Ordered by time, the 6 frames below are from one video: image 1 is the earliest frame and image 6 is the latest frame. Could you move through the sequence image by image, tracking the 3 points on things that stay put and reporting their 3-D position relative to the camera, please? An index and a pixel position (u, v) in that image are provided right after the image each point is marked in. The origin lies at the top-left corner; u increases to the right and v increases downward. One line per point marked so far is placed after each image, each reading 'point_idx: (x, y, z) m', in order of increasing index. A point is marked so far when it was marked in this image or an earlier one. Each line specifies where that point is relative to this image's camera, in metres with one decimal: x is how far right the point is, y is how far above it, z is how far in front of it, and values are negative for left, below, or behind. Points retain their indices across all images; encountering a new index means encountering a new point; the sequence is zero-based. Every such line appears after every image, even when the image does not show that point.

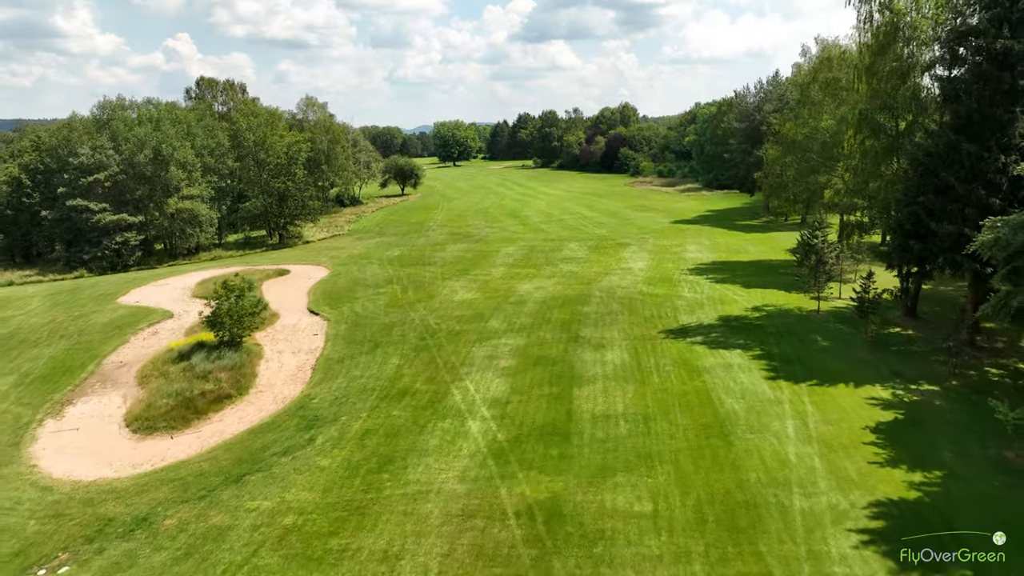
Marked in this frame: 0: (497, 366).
0: (-0.4, -2.1, +19.3) m
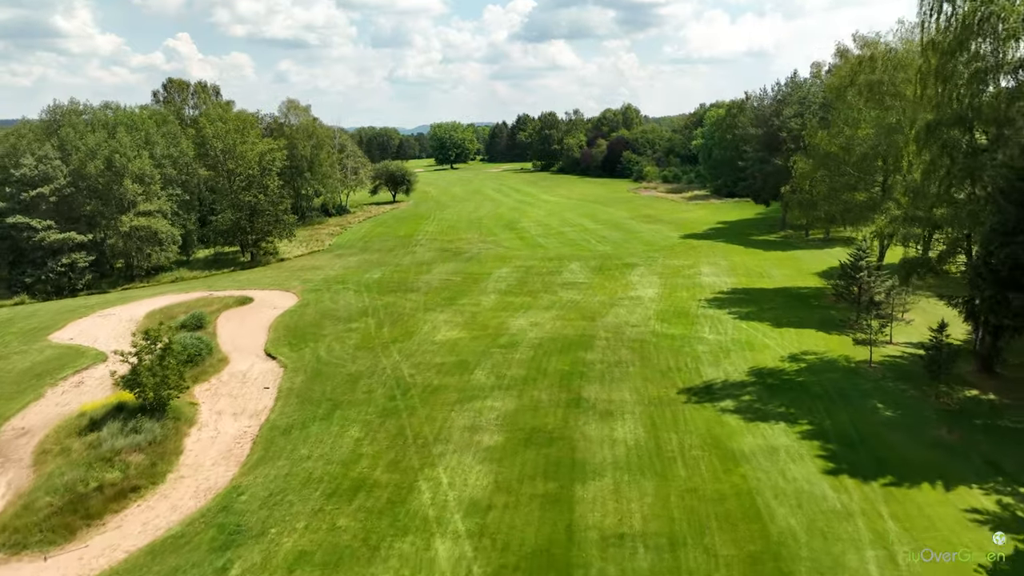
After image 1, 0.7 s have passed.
0: (-0.7, -3.4, +15.4) m
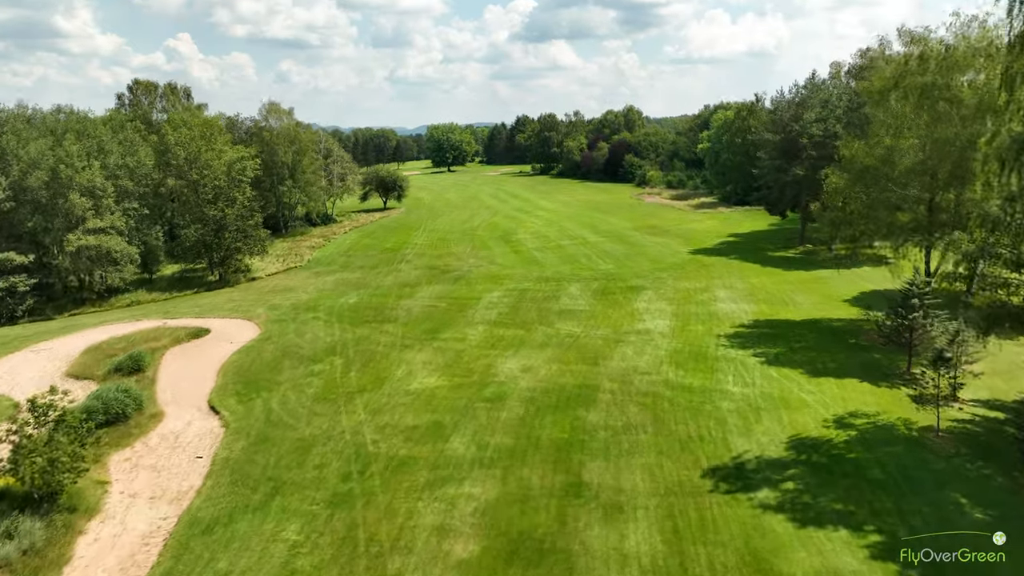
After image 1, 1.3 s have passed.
0: (-1.1, -4.5, +11.8) m
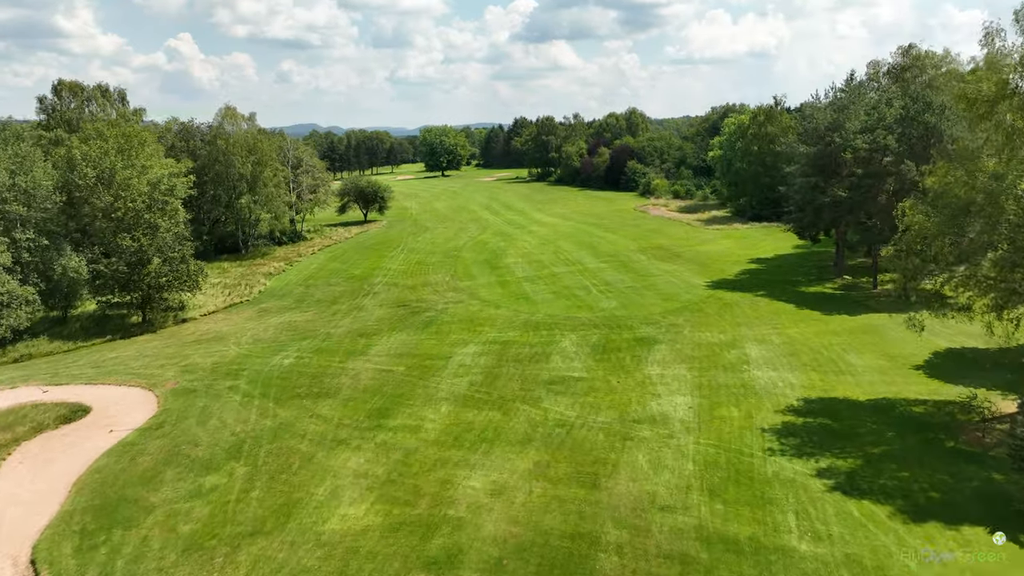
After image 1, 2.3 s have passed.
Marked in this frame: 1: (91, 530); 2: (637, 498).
0: (-1.8, -6.3, +5.6) m
1: (-8.3, -4.8, +14.3) m
2: (+2.5, -4.1, +14.3) m
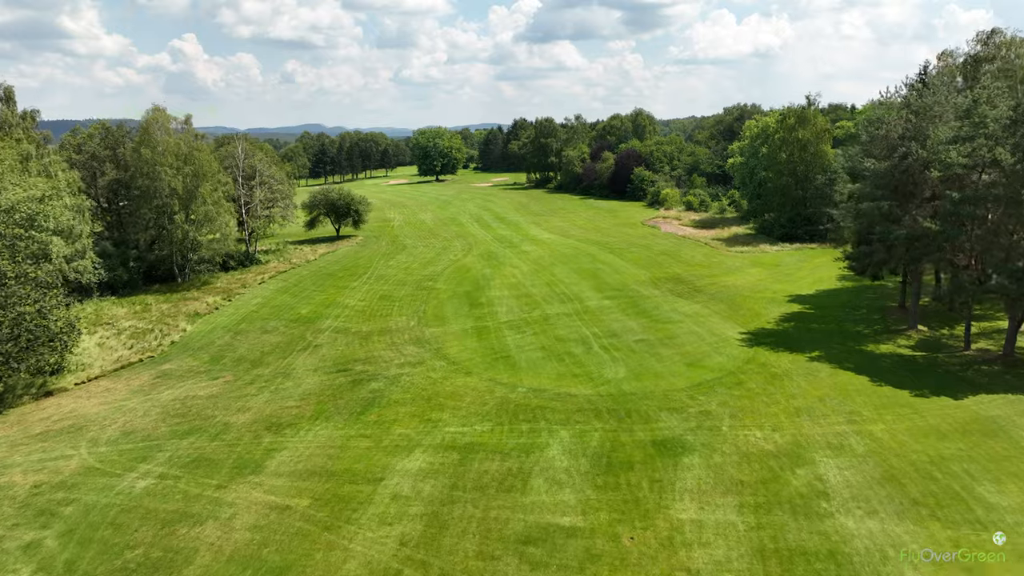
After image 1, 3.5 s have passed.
0: (-2.8, -8.3, -2.1) m
1: (-9.2, -6.8, +6.6) m
2: (+1.6, -6.1, +6.6) m
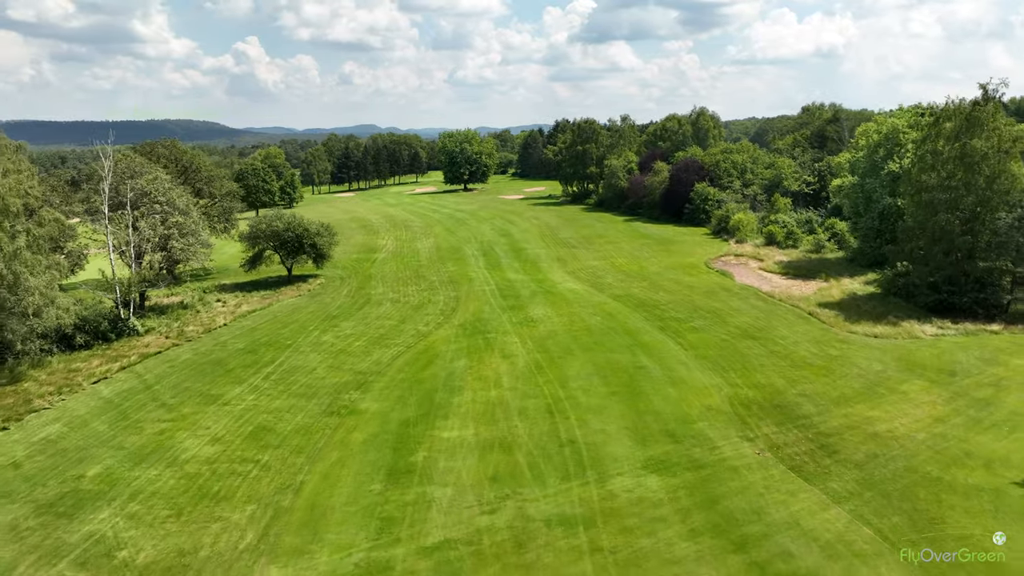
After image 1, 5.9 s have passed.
0: (-6.4, -12.0, -17.8) m
1: (-12.3, -10.4, -8.6) m
2: (-1.5, -9.9, -9.4) m
